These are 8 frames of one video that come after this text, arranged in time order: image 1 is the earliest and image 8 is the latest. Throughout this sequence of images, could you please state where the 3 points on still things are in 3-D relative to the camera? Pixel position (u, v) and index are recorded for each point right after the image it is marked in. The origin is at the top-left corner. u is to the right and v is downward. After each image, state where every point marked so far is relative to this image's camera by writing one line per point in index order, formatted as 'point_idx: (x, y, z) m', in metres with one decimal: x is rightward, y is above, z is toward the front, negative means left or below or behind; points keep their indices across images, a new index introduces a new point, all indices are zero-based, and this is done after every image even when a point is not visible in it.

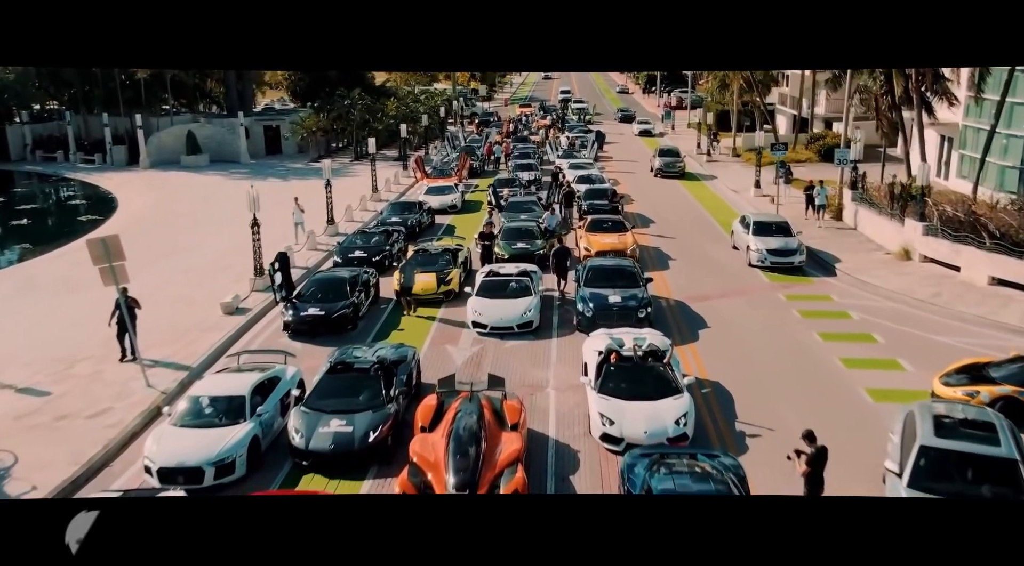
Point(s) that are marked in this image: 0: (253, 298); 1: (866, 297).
0: (-4.8, -0.3, +16.7) m
1: (+6.3, -0.3, +16.5) m
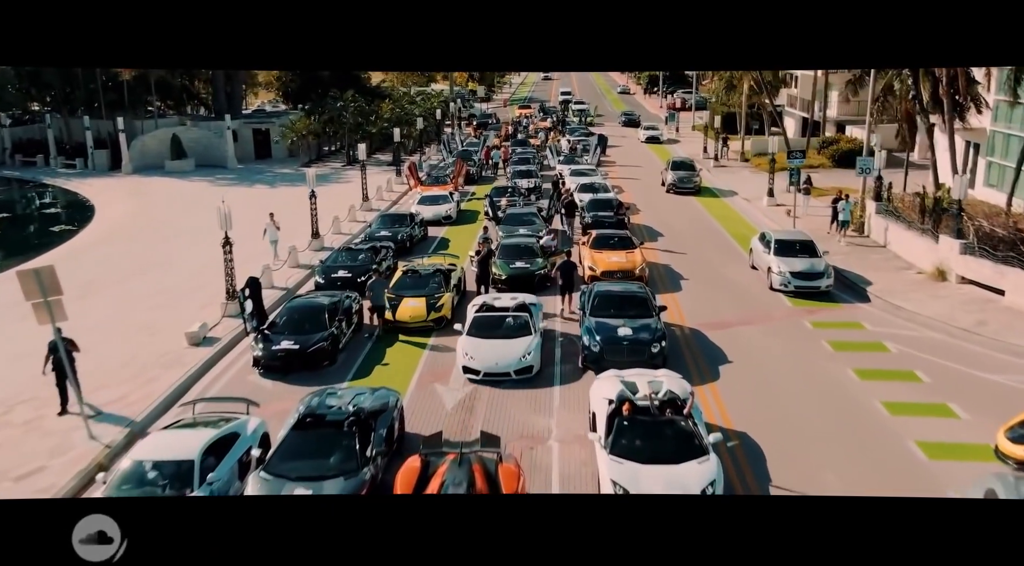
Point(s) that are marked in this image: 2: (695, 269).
0: (-4.8, -0.7, +15.1) m
1: (+6.3, -0.7, +14.8) m
2: (+3.7, +0.3, +18.7) m
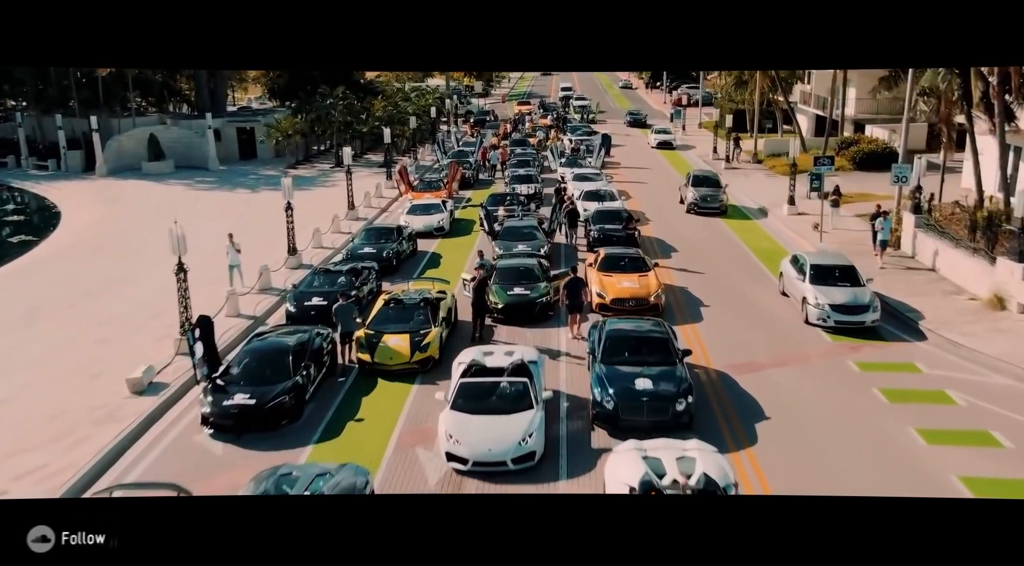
0: (-4.8, -1.2, +13.0) m
1: (+6.3, -1.2, +12.7) m
2: (+3.7, -0.2, +16.6) m
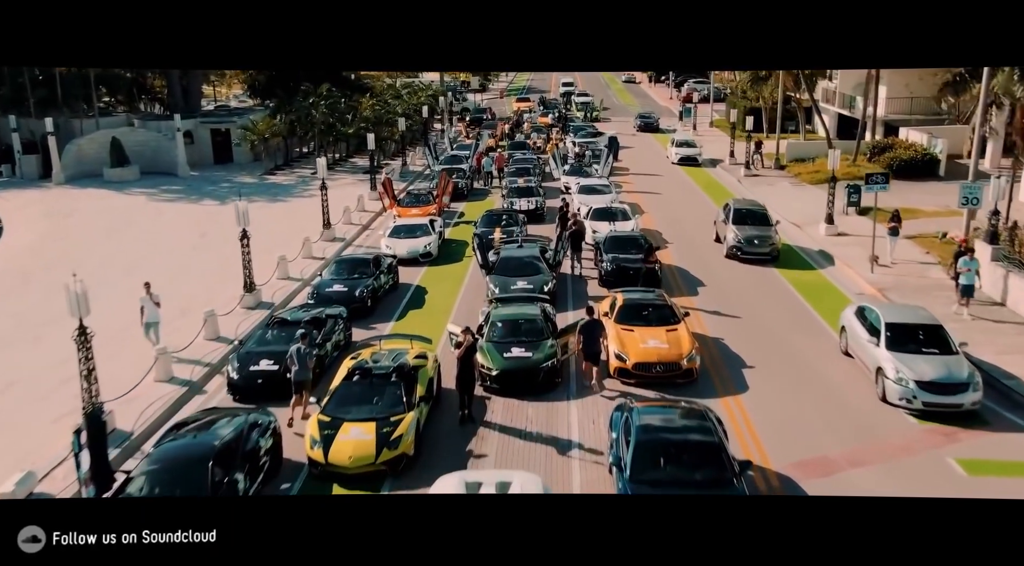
0: (-4.9, -2.0, +9.9) m
1: (+6.2, -2.0, +9.7) m
2: (+3.6, -1.0, +13.5) m
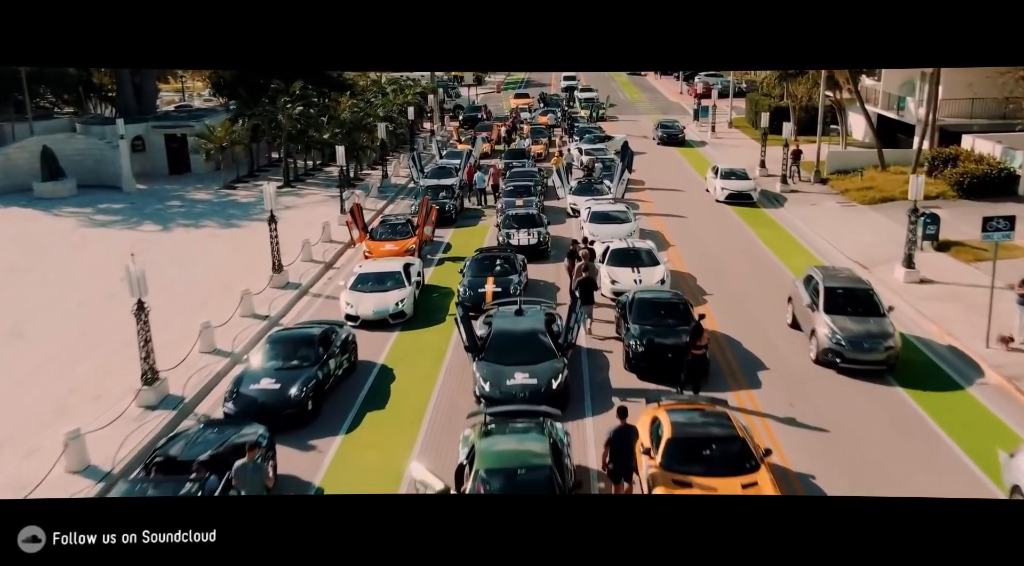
0: (-4.9, -3.3, +5.5) m
1: (+6.2, -3.2, +5.3) m
2: (+3.6, -2.2, +9.1) m
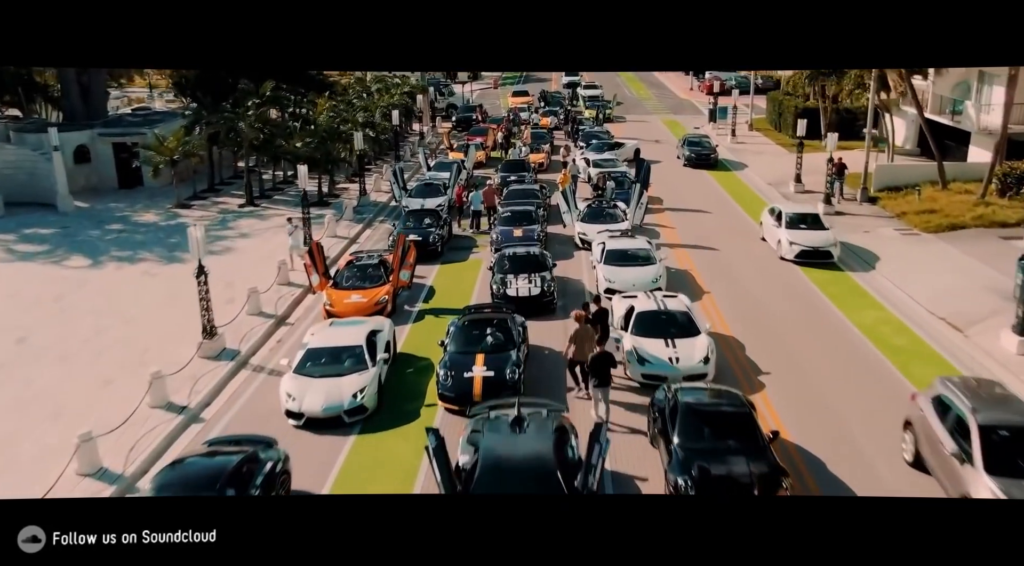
0: (-4.9, -4.5, +1.7) m
1: (+6.1, -4.4, +1.4) m
2: (+3.5, -3.3, +5.2) m
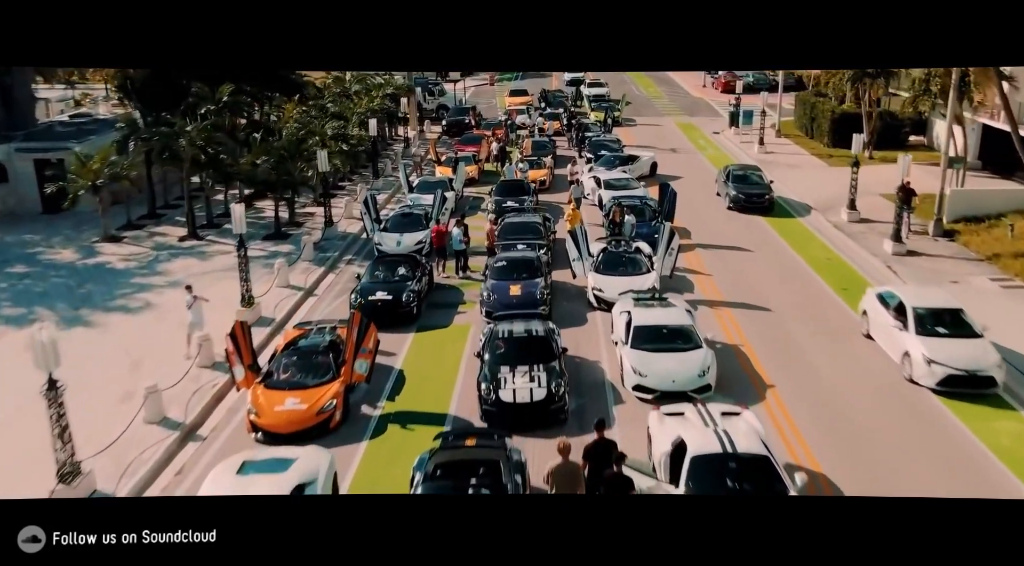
0: (-5.0, -5.8, -2.6) m
1: (+6.1, -5.8, -2.8) m
2: (+3.5, -4.6, +0.9) m
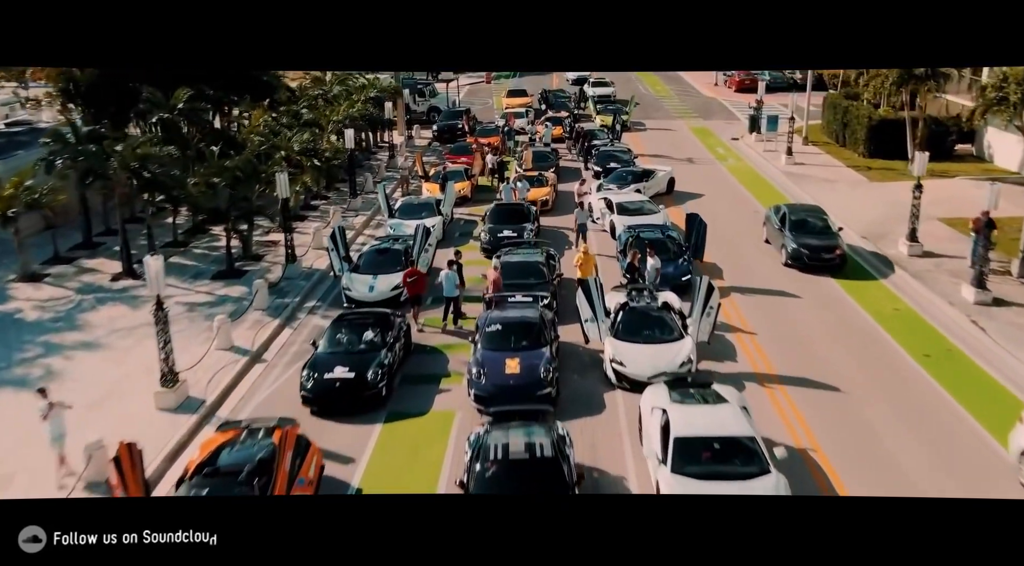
0: (-5.0, -6.9, -6.0) m
1: (+6.1, -6.9, -6.2) m
2: (+3.5, -5.7, -2.4) m
